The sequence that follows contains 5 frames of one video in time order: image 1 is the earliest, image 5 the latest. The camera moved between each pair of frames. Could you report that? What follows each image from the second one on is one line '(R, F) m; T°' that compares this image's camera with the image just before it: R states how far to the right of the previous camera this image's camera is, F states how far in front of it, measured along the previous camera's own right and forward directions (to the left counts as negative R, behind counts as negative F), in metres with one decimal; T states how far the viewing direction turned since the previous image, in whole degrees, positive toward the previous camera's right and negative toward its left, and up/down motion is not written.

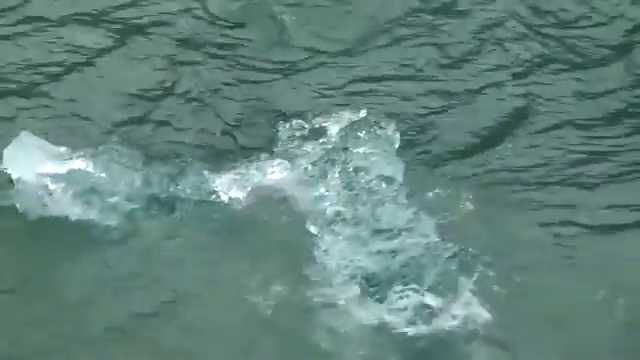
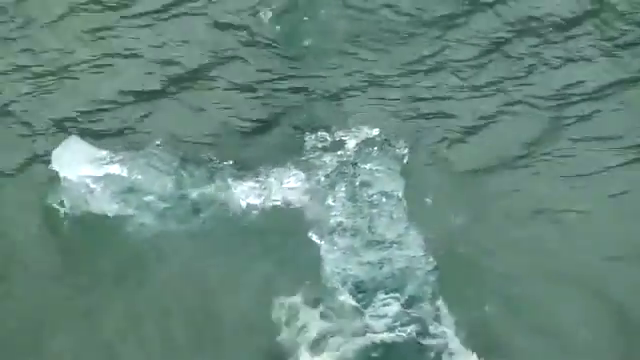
(+0.8, -0.6) m; -9°
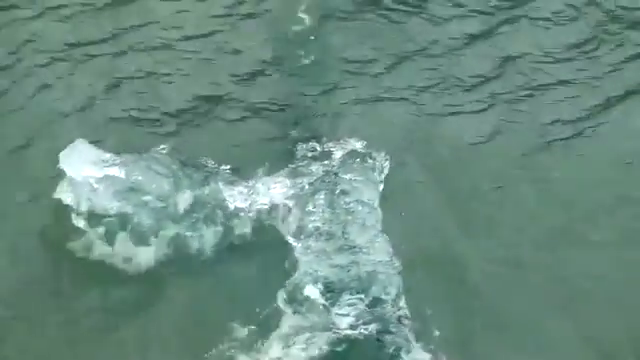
(+0.3, -0.4) m; -1°
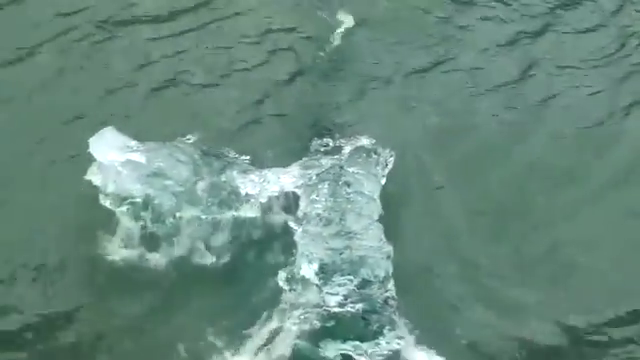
(+0.3, -0.4) m; -3°
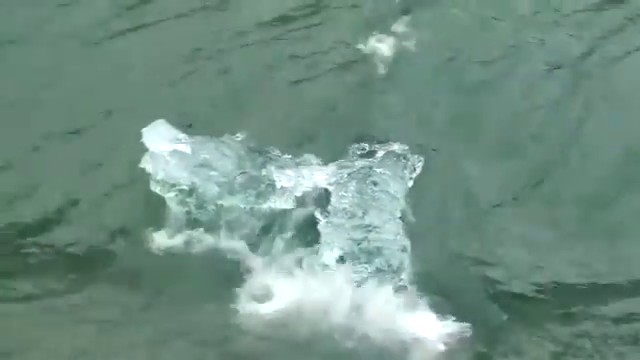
(+0.2, -0.4) m; -5°
